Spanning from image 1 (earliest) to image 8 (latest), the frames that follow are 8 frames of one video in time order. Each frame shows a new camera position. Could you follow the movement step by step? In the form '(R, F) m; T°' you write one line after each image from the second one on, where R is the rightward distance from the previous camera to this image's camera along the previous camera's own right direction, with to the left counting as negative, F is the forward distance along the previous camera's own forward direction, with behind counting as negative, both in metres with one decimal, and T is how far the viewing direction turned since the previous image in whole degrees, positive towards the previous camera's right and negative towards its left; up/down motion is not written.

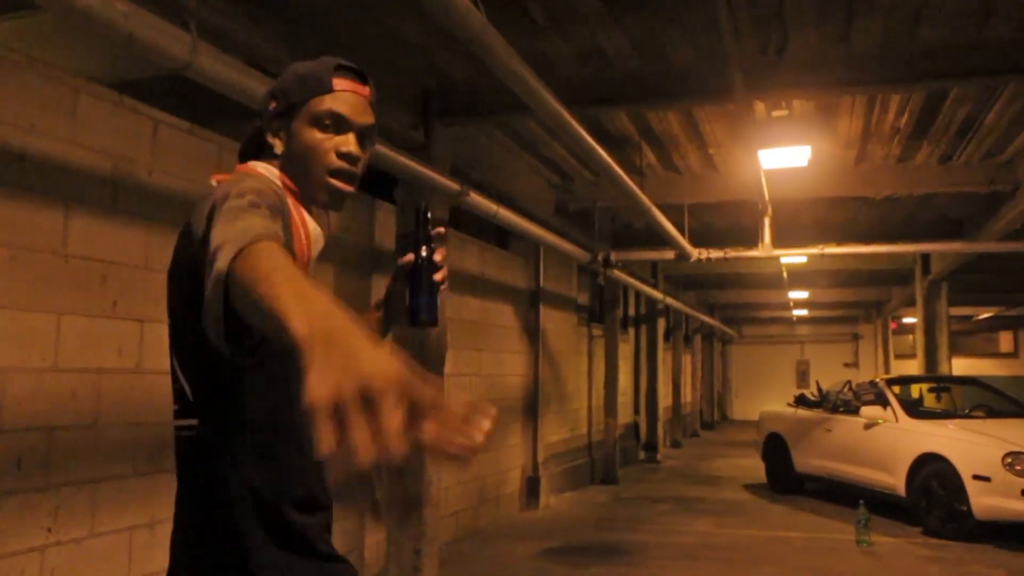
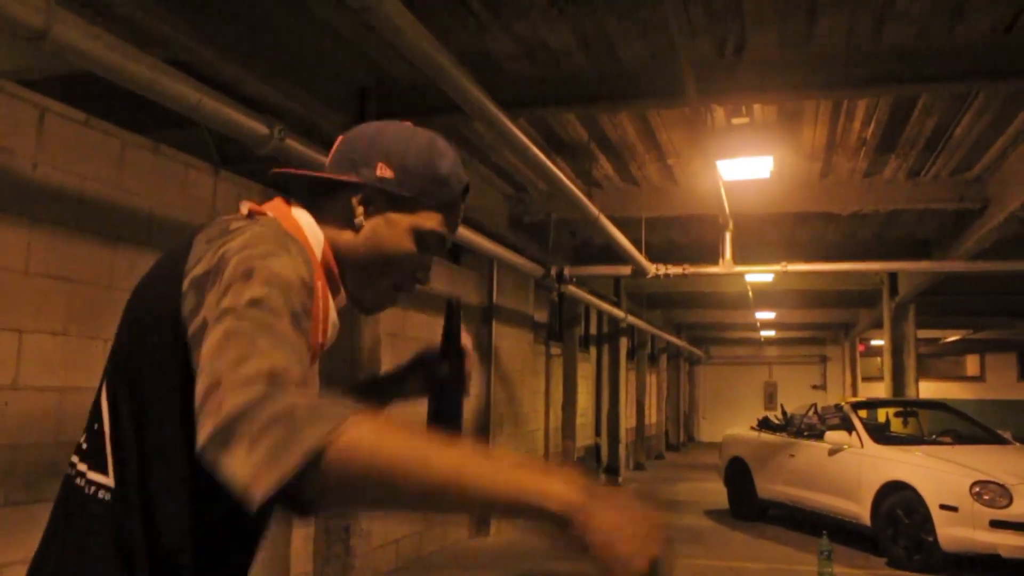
(+0.2, +0.4) m; +2°
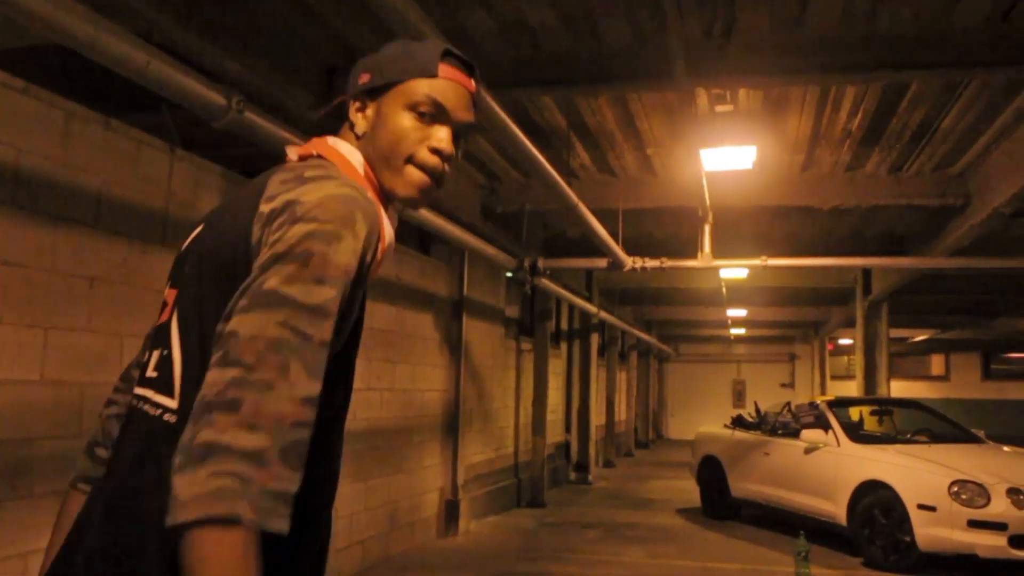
(0.0, +0.2) m; +2°
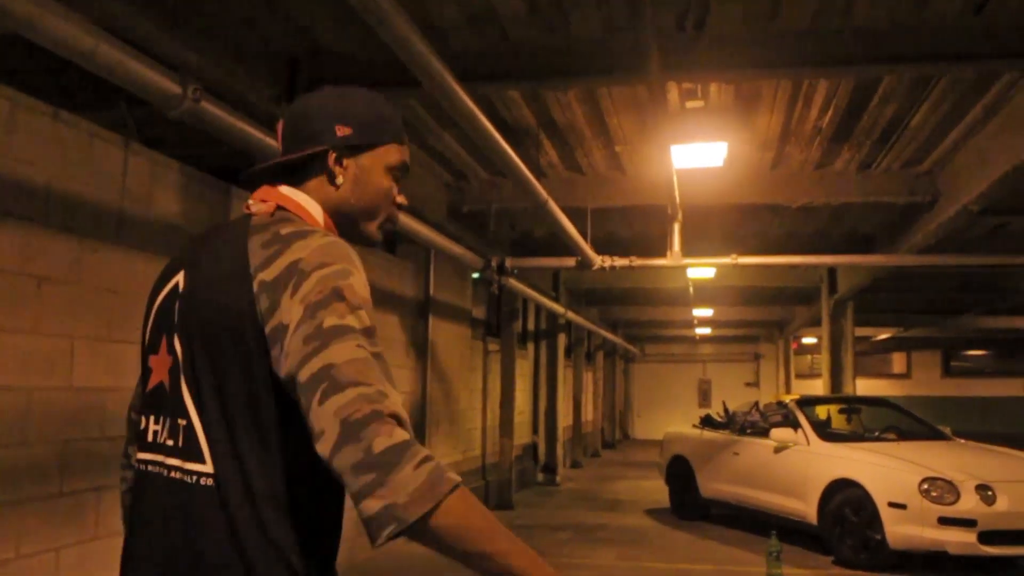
(0.0, +0.1) m; +2°
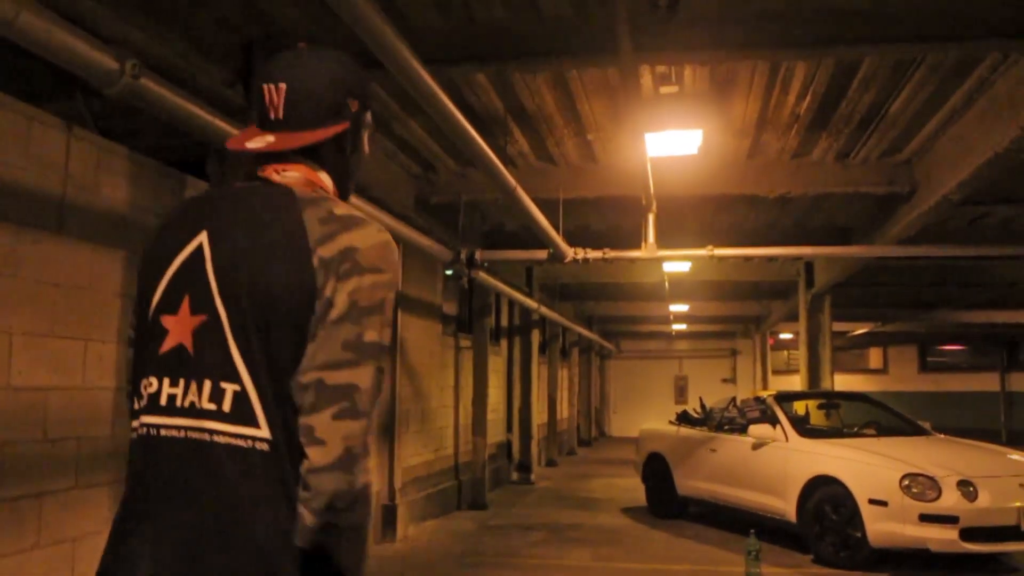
(+0.1, +0.2) m; +2°
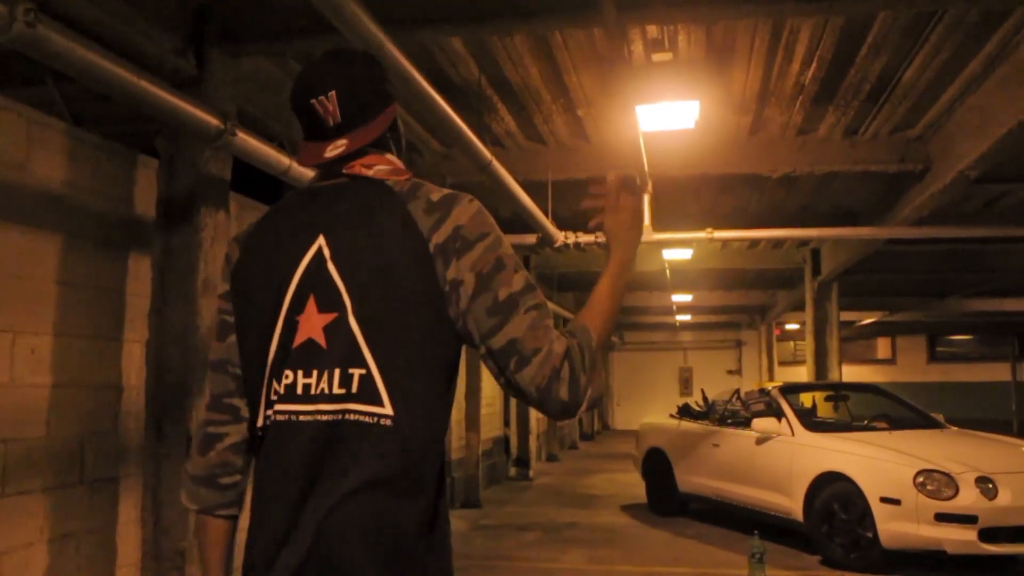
(+0.1, +0.4) m; 0°
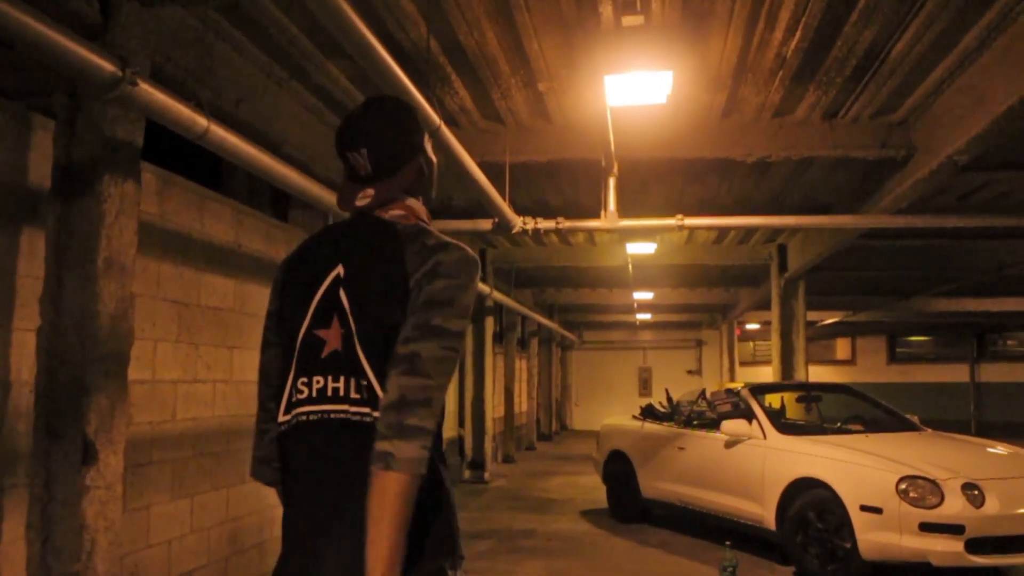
(0.0, +0.5) m; +3°
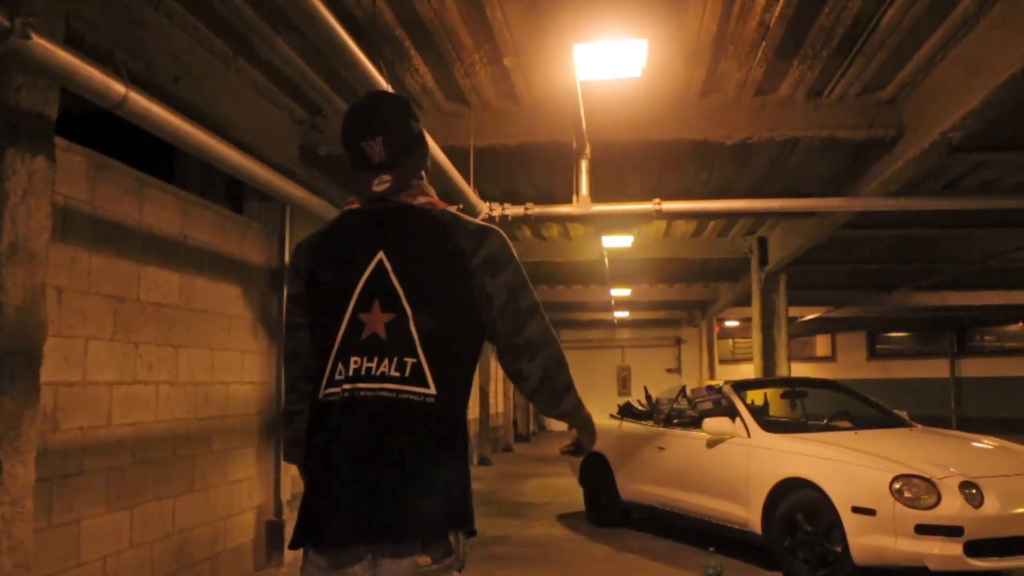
(+0.1, +0.4) m; +1°
